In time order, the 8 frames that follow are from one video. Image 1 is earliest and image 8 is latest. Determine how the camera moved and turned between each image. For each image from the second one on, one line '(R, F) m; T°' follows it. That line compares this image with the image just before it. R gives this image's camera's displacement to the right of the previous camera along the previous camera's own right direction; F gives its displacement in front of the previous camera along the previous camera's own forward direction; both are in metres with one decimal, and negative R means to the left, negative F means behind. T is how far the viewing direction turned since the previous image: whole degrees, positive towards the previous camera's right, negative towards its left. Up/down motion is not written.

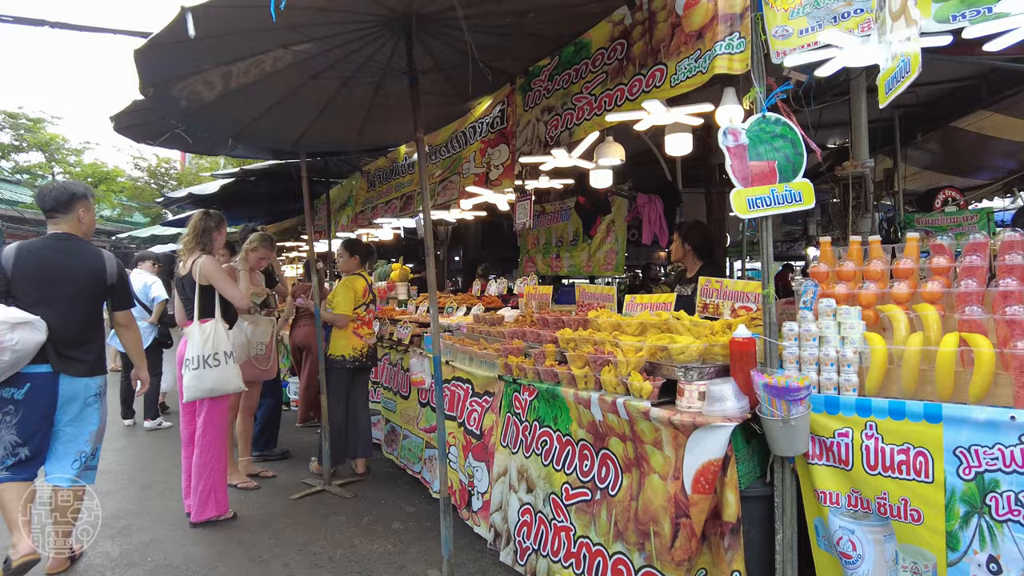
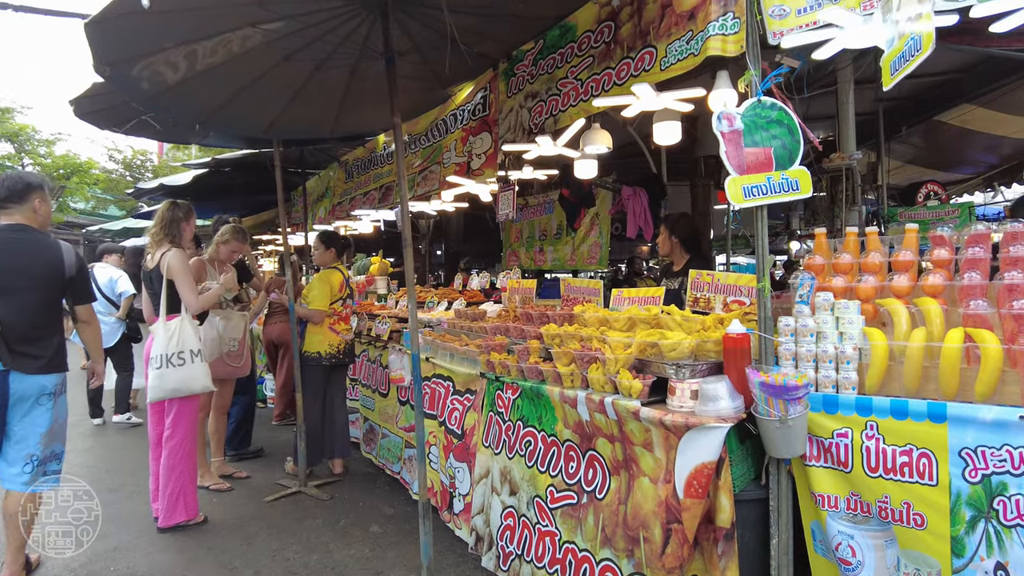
(0.0, +0.1) m; +2°
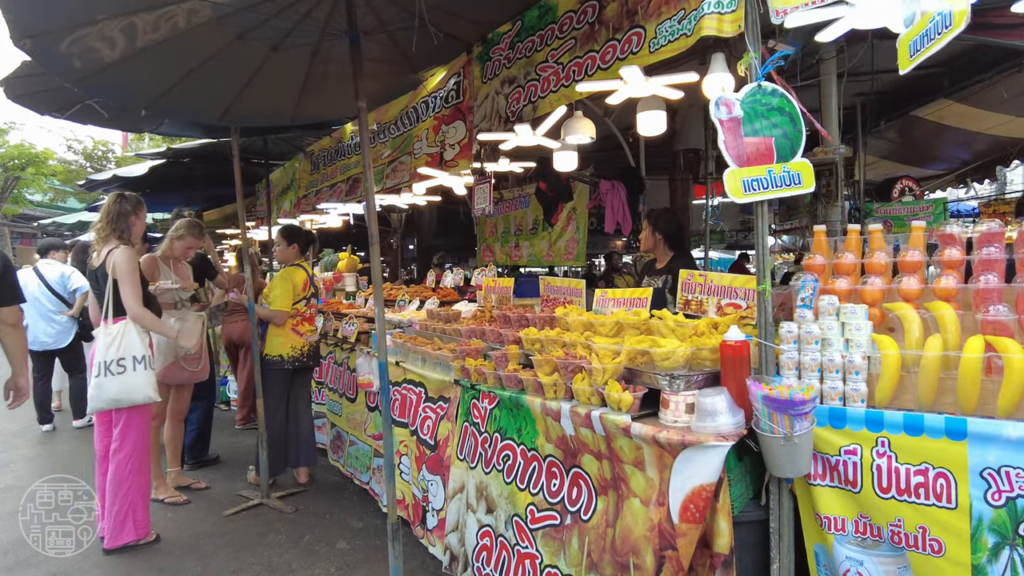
(0.0, +0.2) m; +2°
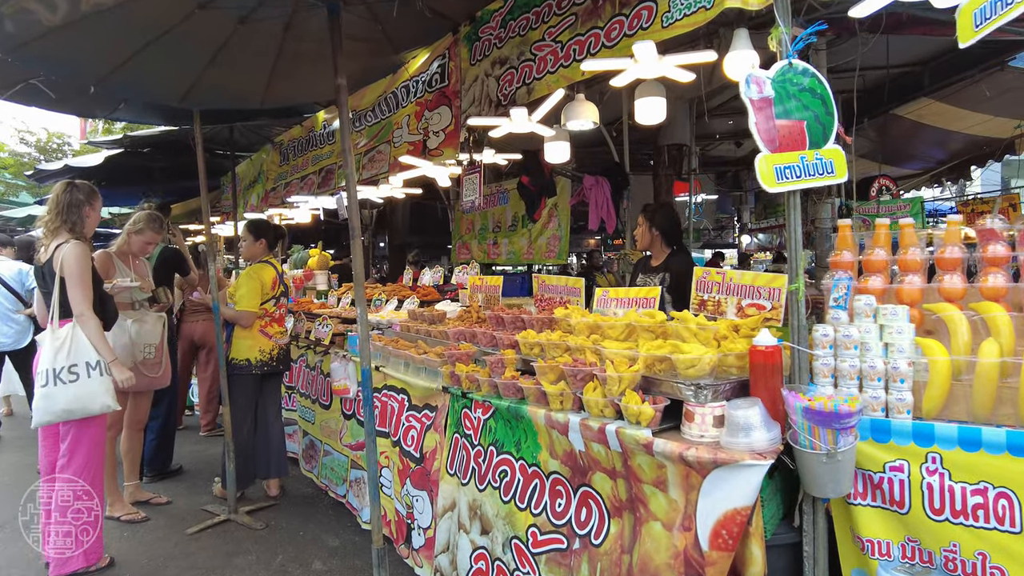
(-0.1, +0.2) m; +3°
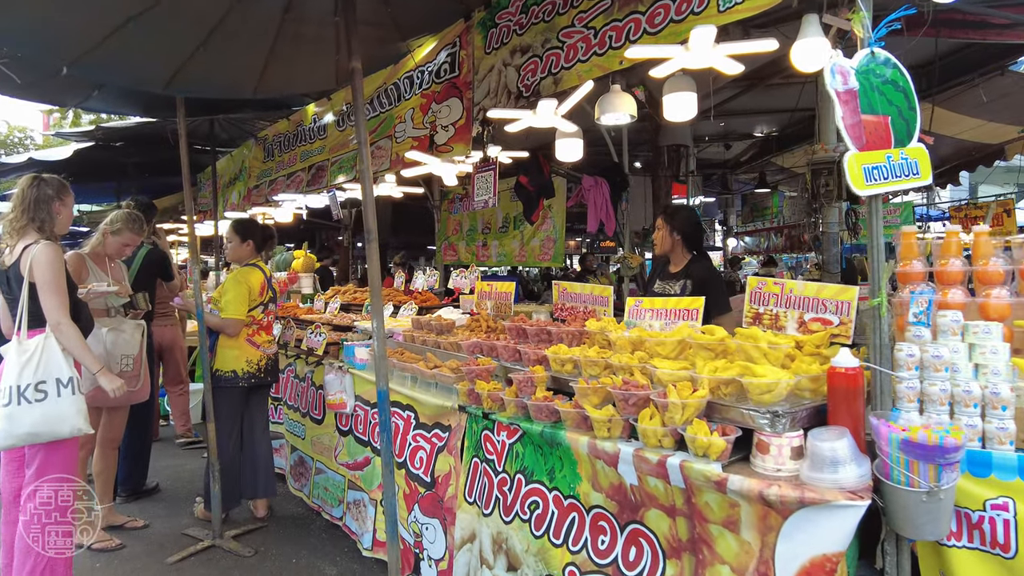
(-0.2, +0.2) m; +2°
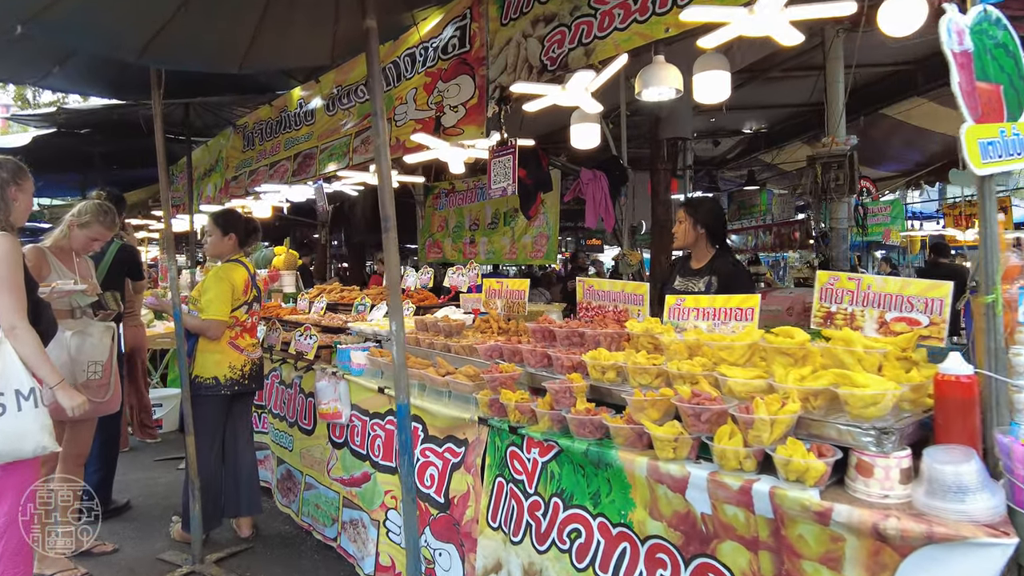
(-0.2, +0.3) m; +2°
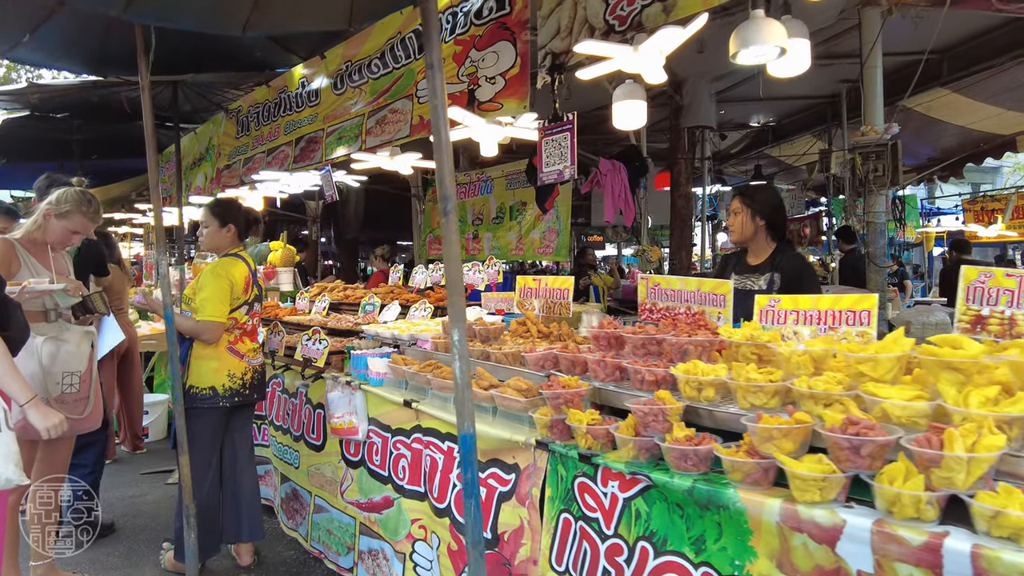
(-0.2, +0.4) m; +1°
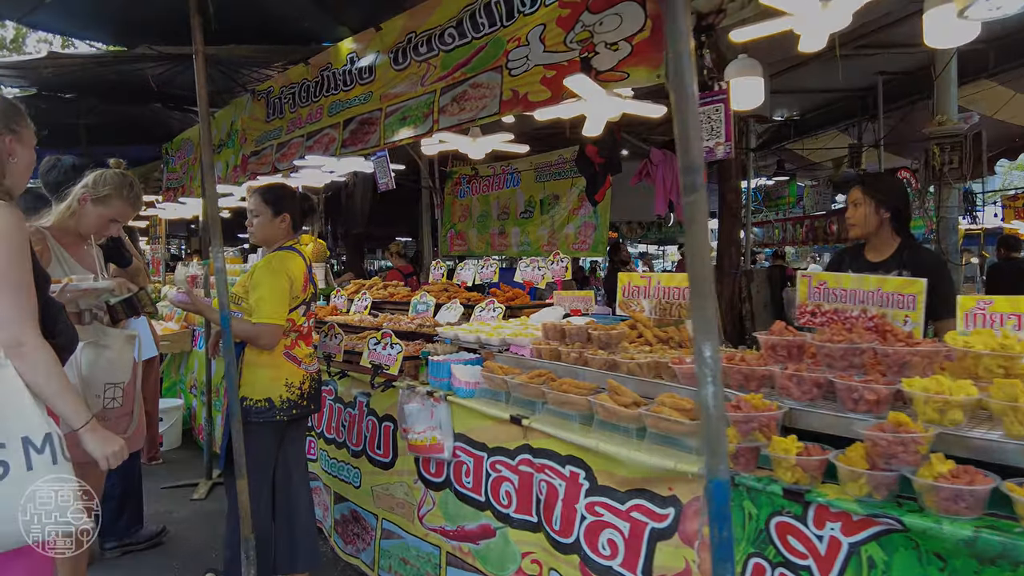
(-0.4, +0.3) m; +1°
